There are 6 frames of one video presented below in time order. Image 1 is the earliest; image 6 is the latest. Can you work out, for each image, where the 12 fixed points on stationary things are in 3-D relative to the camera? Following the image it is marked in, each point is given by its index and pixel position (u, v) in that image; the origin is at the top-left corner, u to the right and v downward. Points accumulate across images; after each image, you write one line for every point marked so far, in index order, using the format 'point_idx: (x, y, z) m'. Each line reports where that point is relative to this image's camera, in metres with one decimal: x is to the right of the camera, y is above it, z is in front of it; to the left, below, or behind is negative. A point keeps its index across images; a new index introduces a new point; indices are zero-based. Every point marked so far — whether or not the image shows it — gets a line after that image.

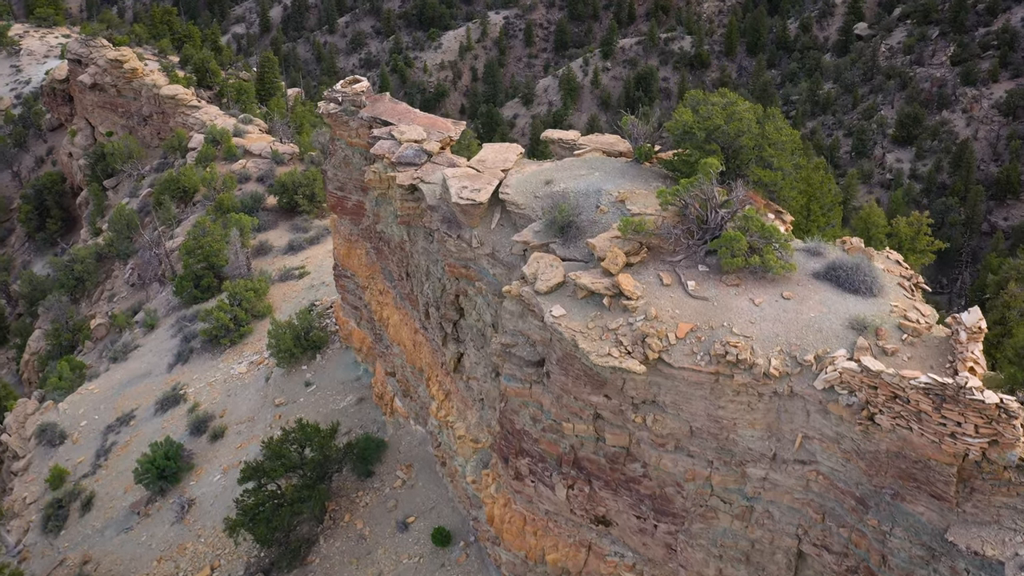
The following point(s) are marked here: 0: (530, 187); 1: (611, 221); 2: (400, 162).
0: (+0.2, +1.4, +16.3) m
1: (+1.2, +0.8, +15.0) m
2: (-1.7, +1.9, +18.1) m
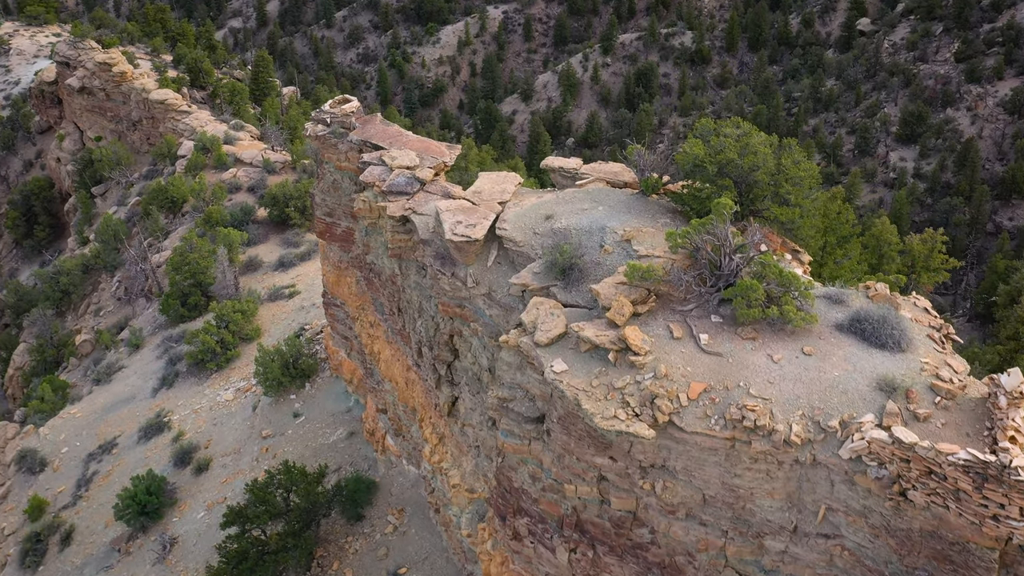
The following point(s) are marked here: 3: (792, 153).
0: (+0.2, +0.8, +15.3) m
1: (+1.2, +0.3, +13.9) m
2: (-1.7, +1.4, +17.0) m
3: (+3.5, +1.7, +15.0) m
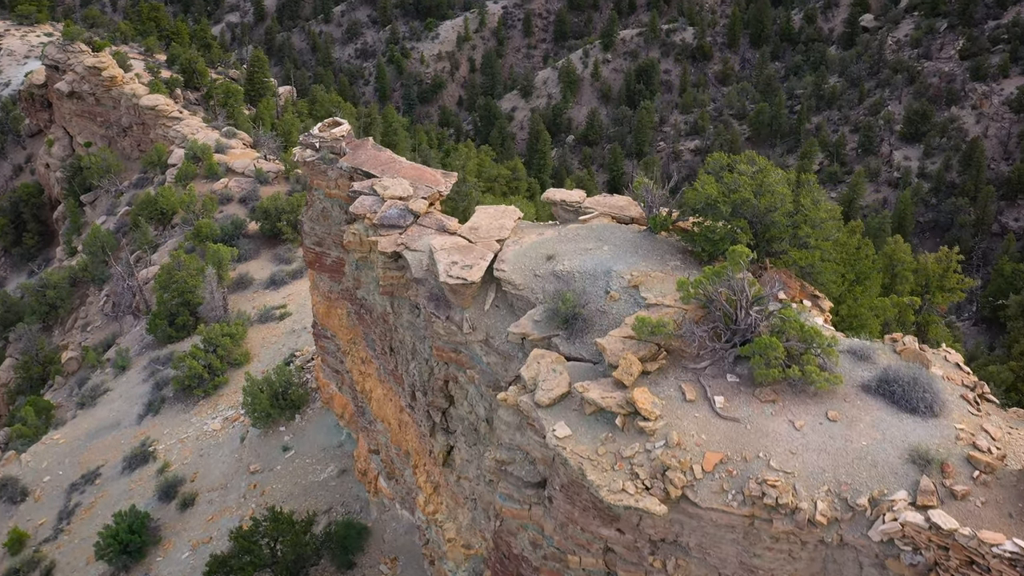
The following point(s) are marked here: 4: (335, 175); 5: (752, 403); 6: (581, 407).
0: (+0.2, +0.3, +14.3) m
1: (+1.2, -0.3, +13.0) m
2: (-1.8, +0.9, +16.0) m
3: (+3.5, +1.1, +14.0) m
4: (-2.7, +1.7, +17.8) m
5: (+2.3, -1.1, +11.5) m
6: (+0.7, -1.2, +11.7) m
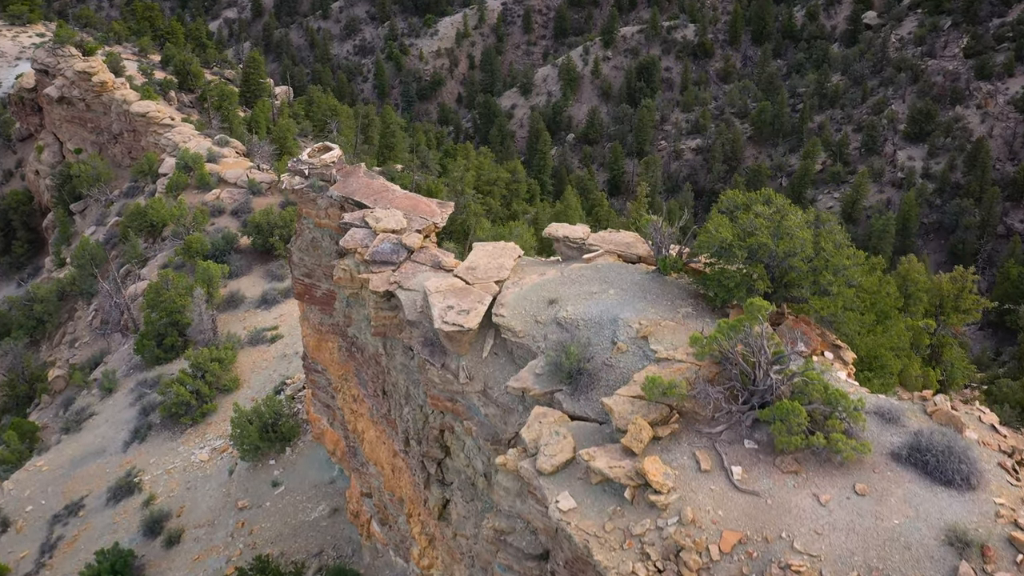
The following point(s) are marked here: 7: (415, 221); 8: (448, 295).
0: (+0.2, -0.2, +13.4) m
1: (+1.2, -0.8, +12.0) m
2: (-1.8, +0.3, +15.1) m
3: (+3.5, +0.6, +13.0) m
4: (-2.7, +1.2, +16.8) m
5: (+2.3, -1.6, +10.5) m
6: (+0.7, -1.7, +10.8) m
7: (-1.3, +0.9, +16.1) m
8: (-0.7, -0.1, +13.6) m
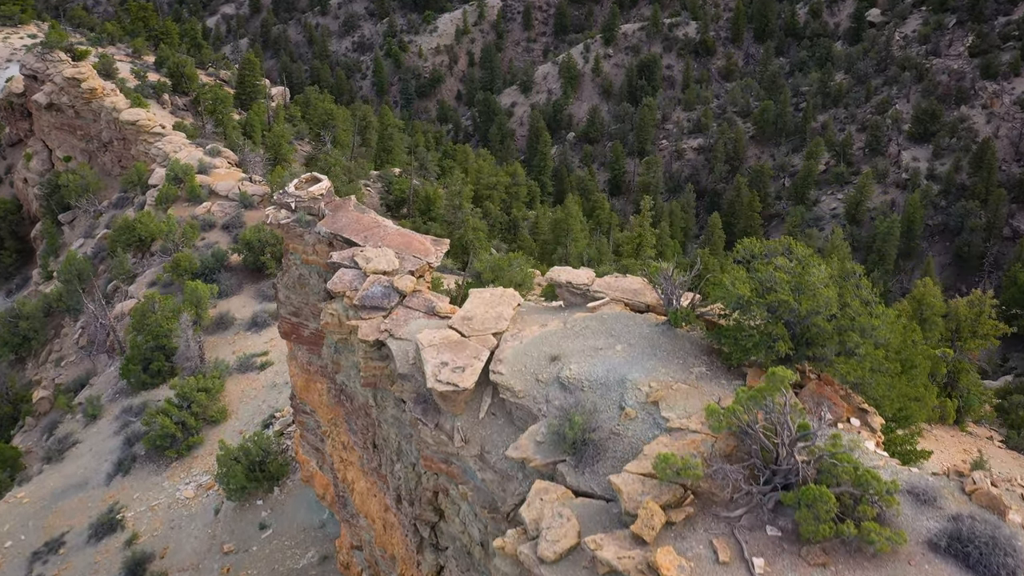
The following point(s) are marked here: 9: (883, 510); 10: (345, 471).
0: (+0.2, -0.8, +12.4) m
1: (+1.2, -1.4, +11.1) m
2: (-1.8, -0.2, +14.1) m
3: (+3.5, 0.0, +12.0) m
4: (-2.7, +0.6, +15.8) m
5: (+2.3, -2.2, +9.6) m
6: (+0.7, -2.3, +9.8) m
7: (-1.3, +0.3, +15.1) m
8: (-0.7, -0.7, +12.6) m
9: (+3.1, -1.9, +10.0) m
10: (-2.3, -2.5, +16.3) m
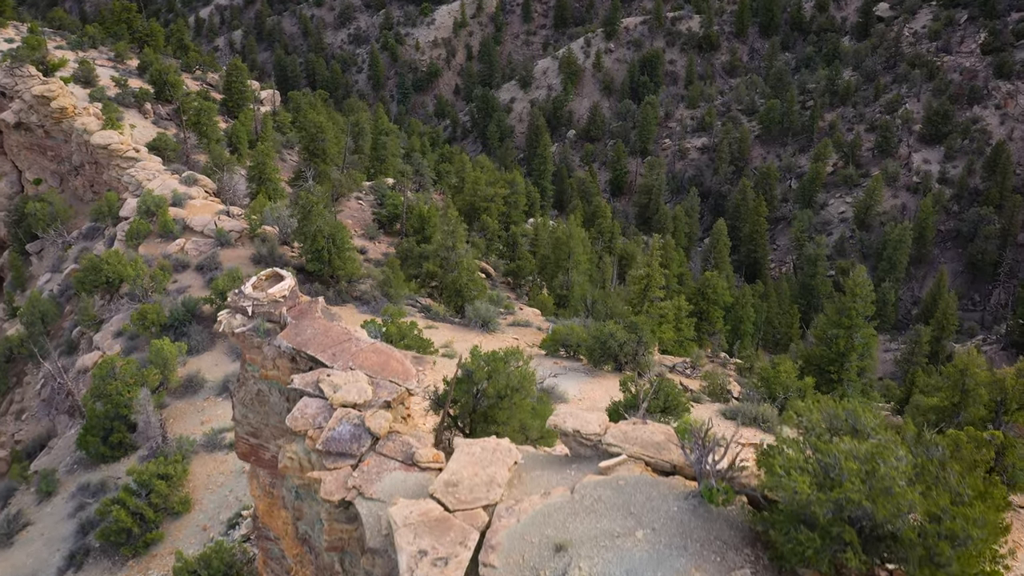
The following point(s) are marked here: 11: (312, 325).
0: (+0.1, -2.3, +9.9) m
1: (+1.2, -2.8, +8.6) m
2: (-1.8, -1.6, +11.6) m
3: (+3.5, -1.4, +9.6) m
4: (-2.7, -0.8, +13.4) m
5: (+2.3, -3.7, +7.1) m
6: (+0.6, -3.8, +7.4) m
7: (-1.4, -1.1, +12.6) m
8: (-0.8, -2.1, +10.2) m
9: (+3.1, -3.3, +7.6) m
10: (-2.4, -3.9, +13.9) m
11: (-2.3, -0.4, +13.7) m
